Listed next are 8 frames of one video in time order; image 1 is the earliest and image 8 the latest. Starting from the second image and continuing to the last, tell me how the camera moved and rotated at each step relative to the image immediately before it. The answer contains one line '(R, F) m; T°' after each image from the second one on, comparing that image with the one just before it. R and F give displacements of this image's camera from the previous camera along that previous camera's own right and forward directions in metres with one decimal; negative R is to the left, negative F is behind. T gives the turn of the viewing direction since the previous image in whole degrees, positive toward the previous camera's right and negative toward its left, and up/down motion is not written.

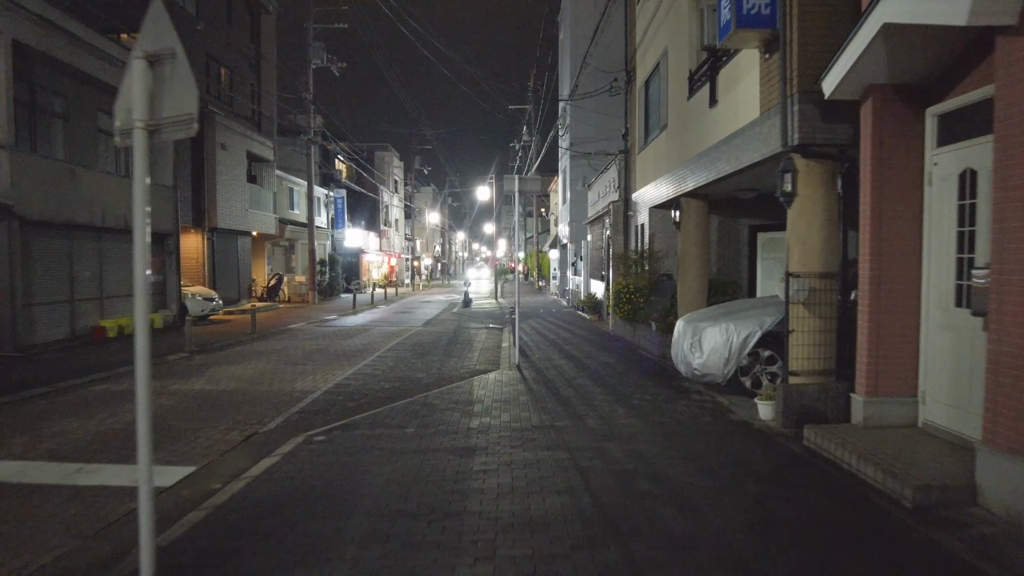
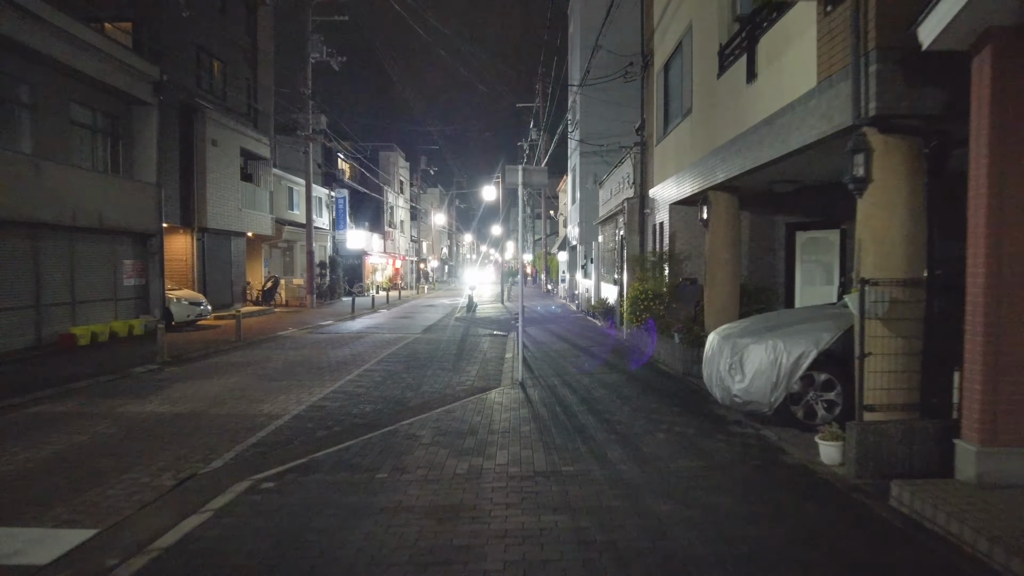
(+0.1, +1.5) m; -1°
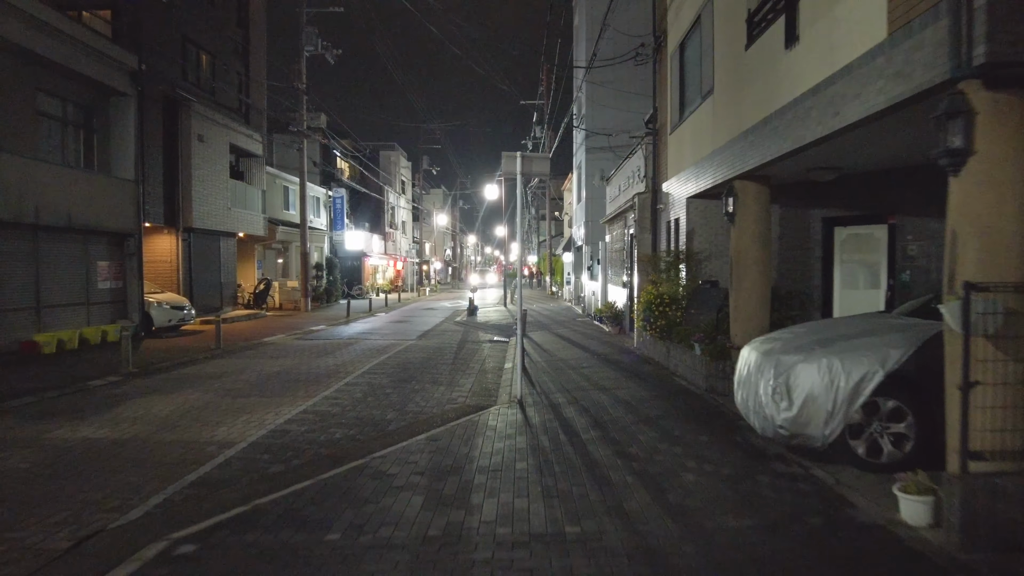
(+0.1, +1.3) m; 0°
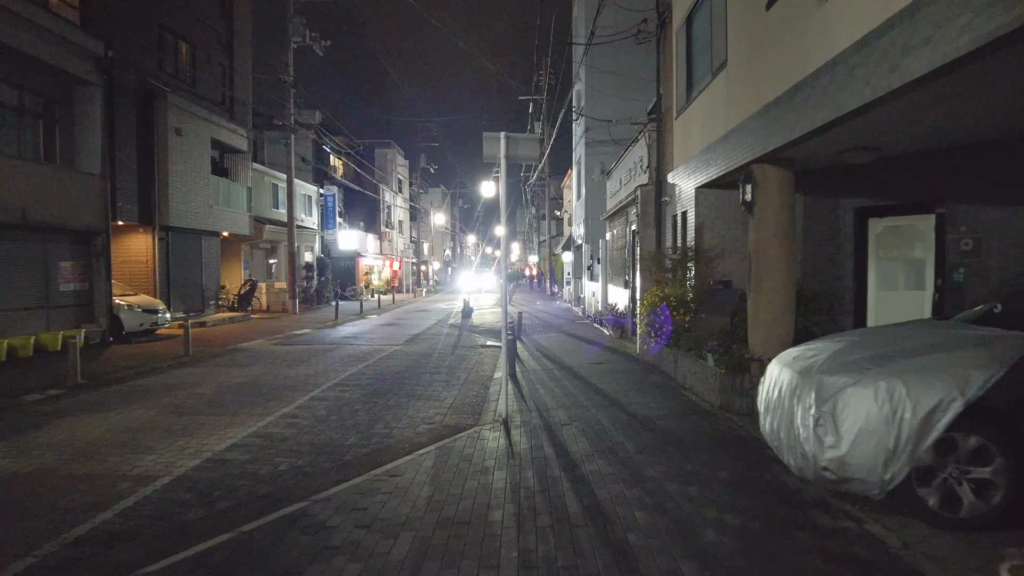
(+0.2, +1.3) m; 0°
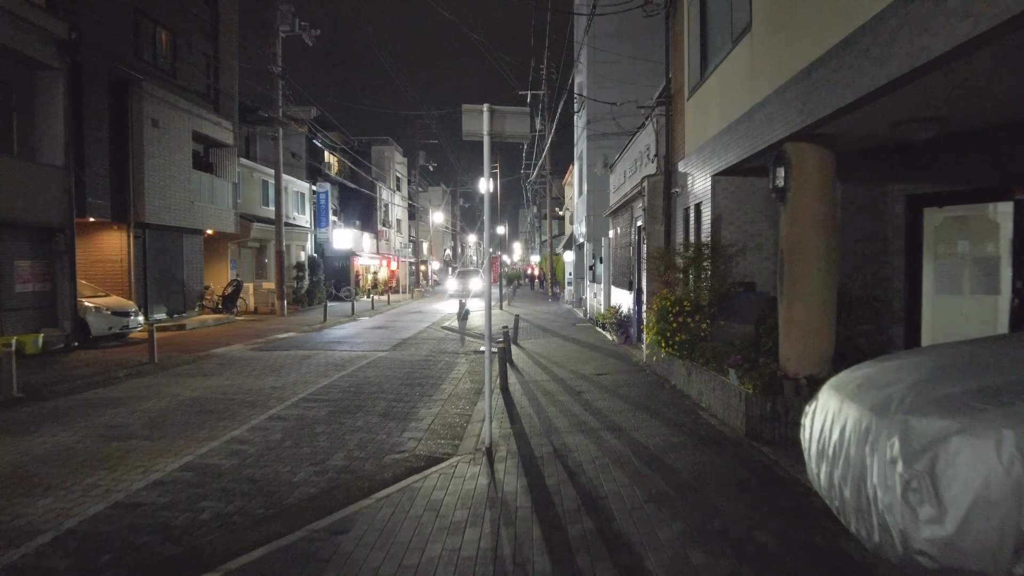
(+0.2, +1.3) m; 0°
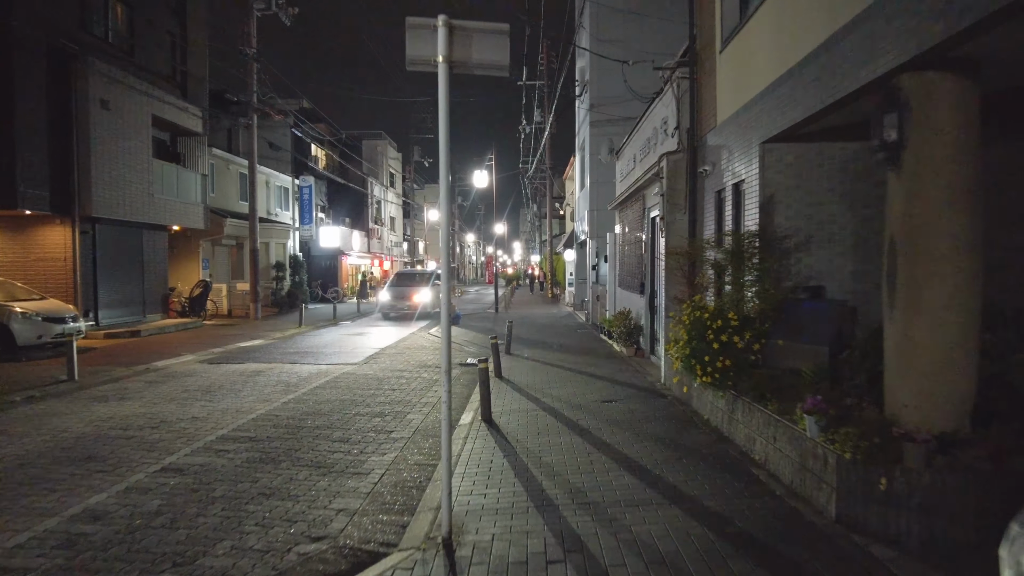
(+0.2, +2.3) m; 0°
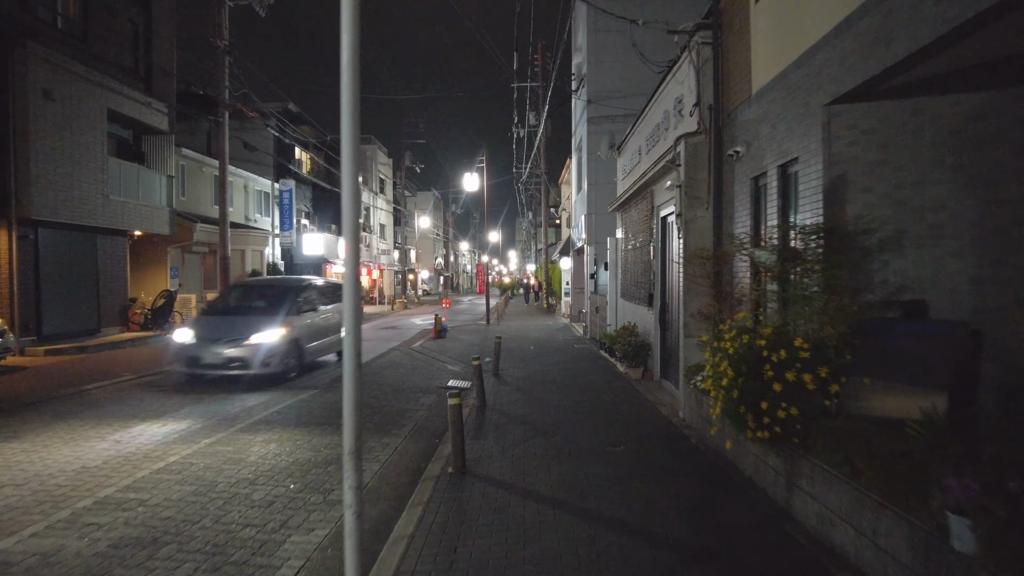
(+0.2, +1.9) m; 0°
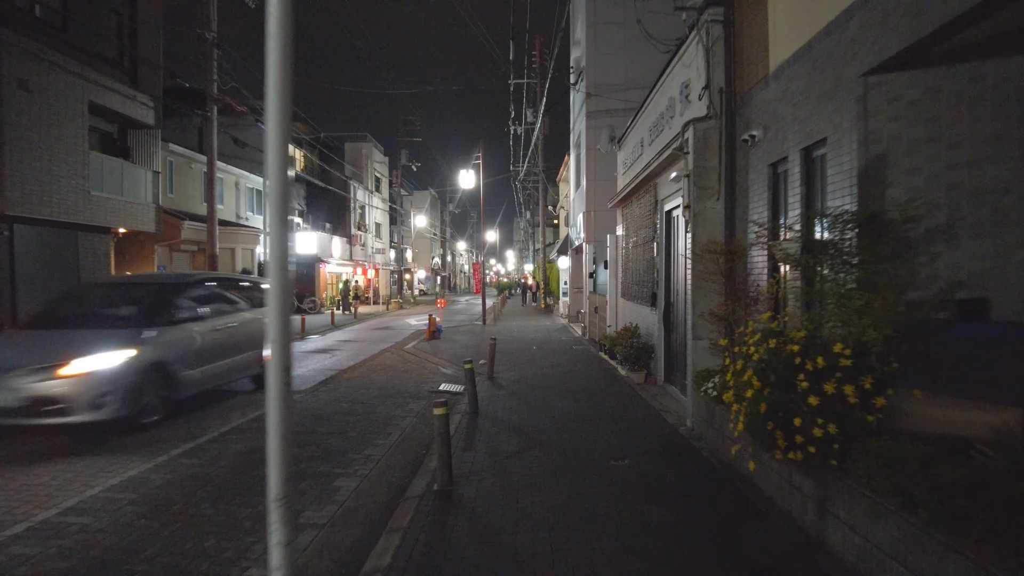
(+0.1, +0.7) m; 0°
